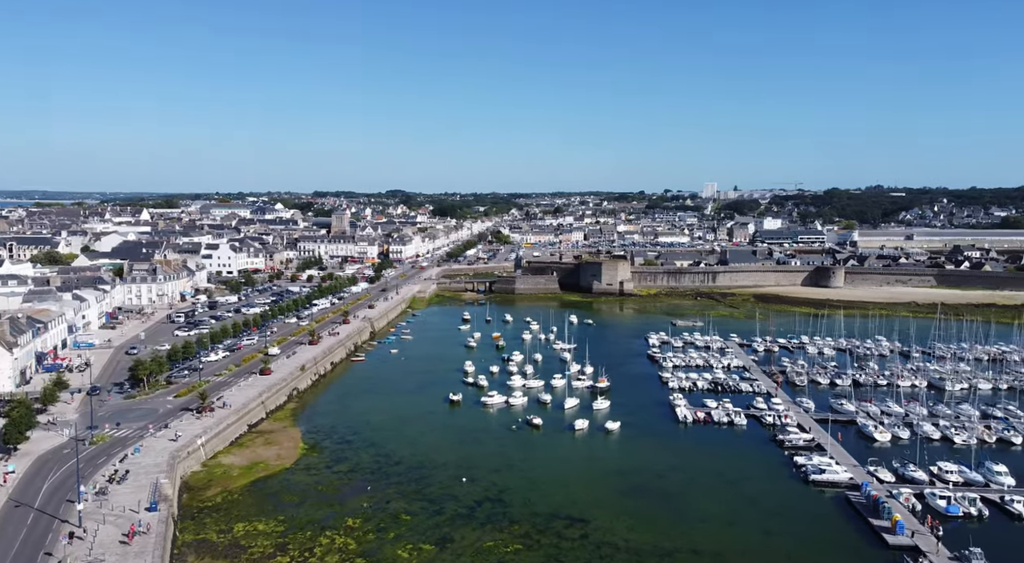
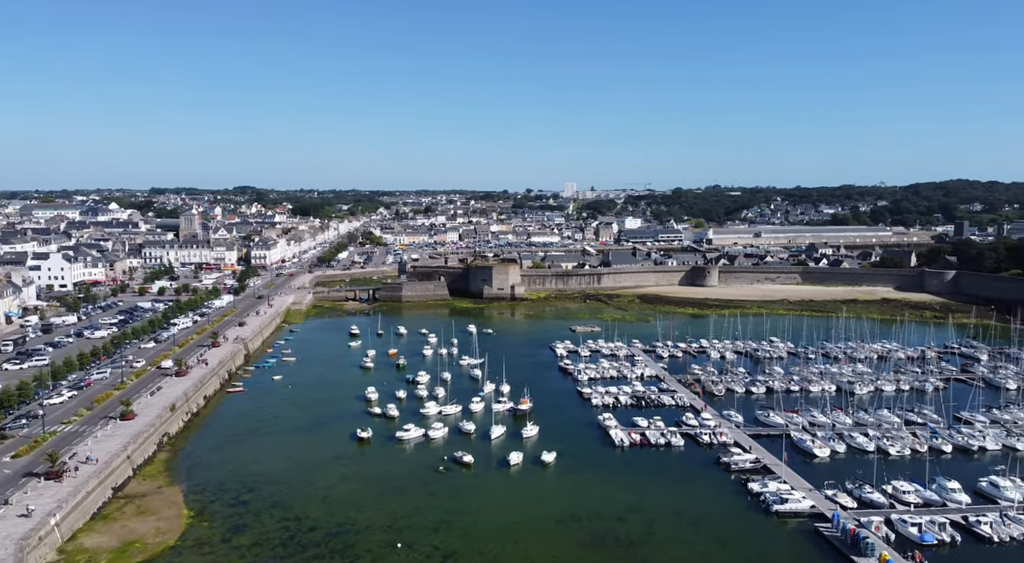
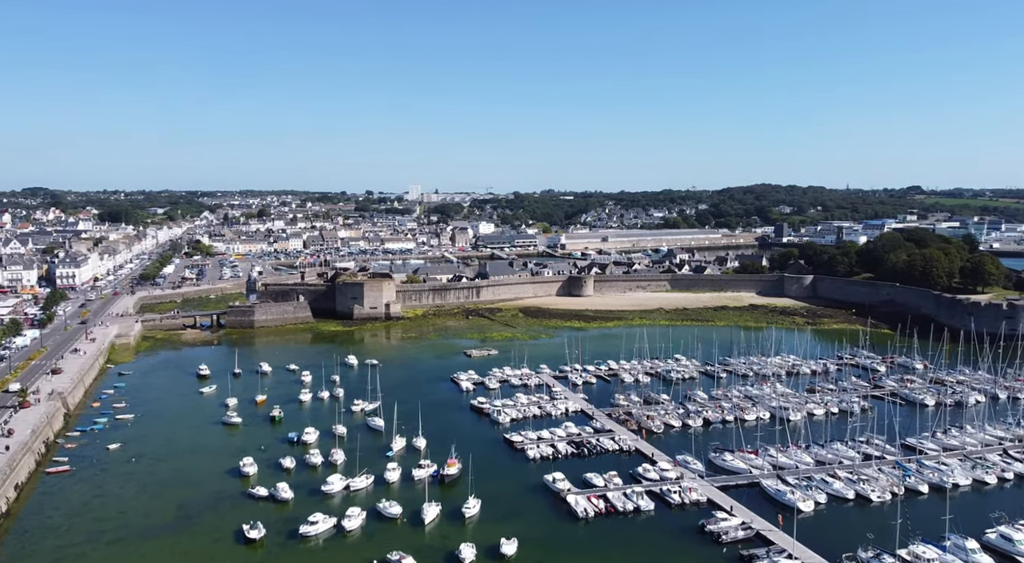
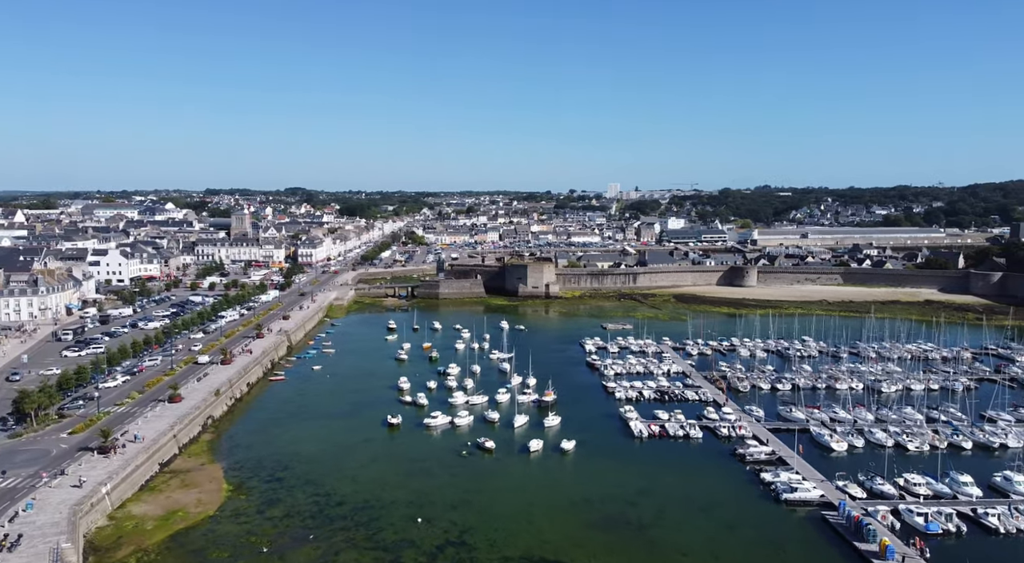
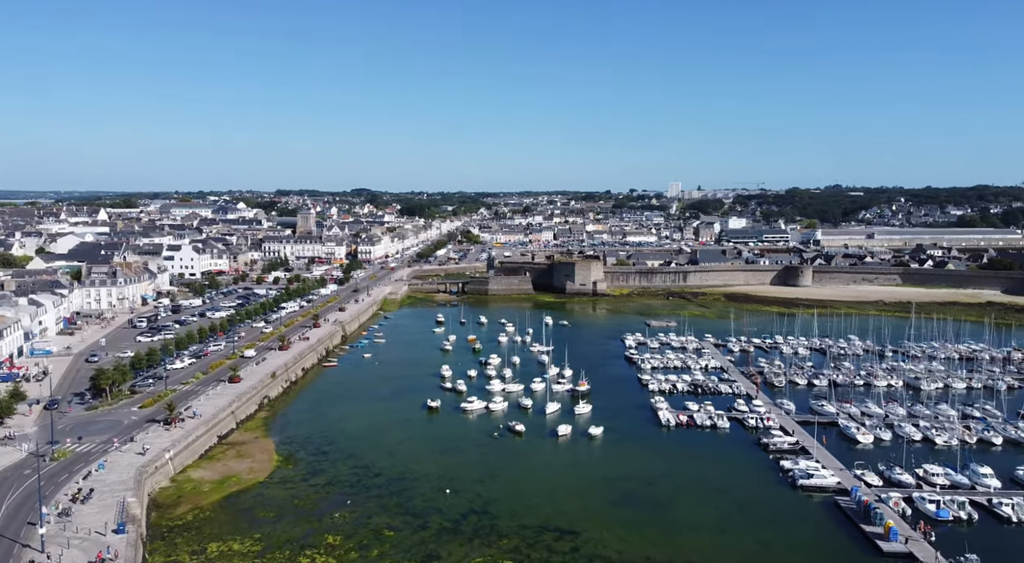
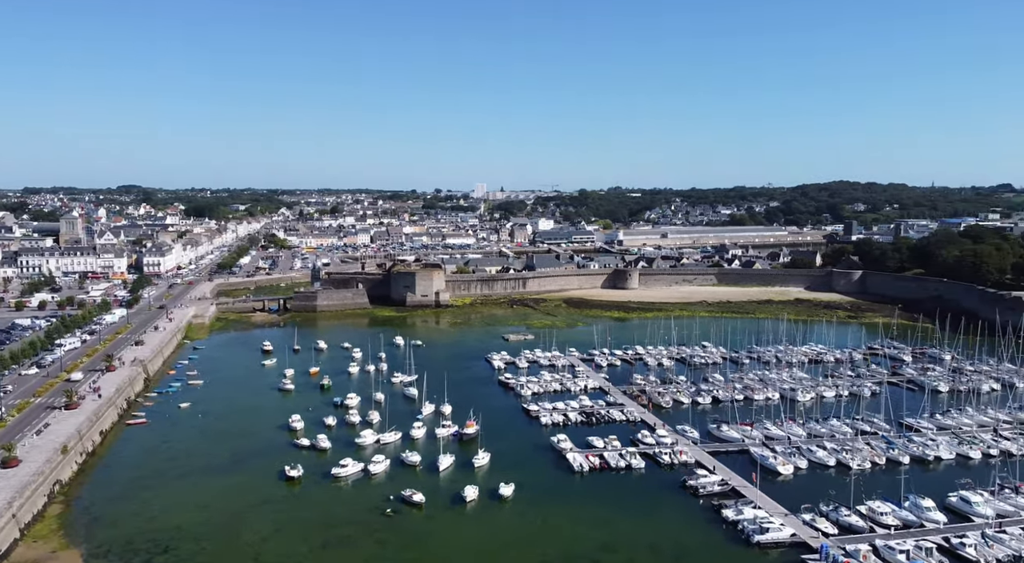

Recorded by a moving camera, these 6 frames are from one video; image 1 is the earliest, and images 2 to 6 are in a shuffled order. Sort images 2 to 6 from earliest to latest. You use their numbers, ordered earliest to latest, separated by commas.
5, 4, 2, 6, 3
